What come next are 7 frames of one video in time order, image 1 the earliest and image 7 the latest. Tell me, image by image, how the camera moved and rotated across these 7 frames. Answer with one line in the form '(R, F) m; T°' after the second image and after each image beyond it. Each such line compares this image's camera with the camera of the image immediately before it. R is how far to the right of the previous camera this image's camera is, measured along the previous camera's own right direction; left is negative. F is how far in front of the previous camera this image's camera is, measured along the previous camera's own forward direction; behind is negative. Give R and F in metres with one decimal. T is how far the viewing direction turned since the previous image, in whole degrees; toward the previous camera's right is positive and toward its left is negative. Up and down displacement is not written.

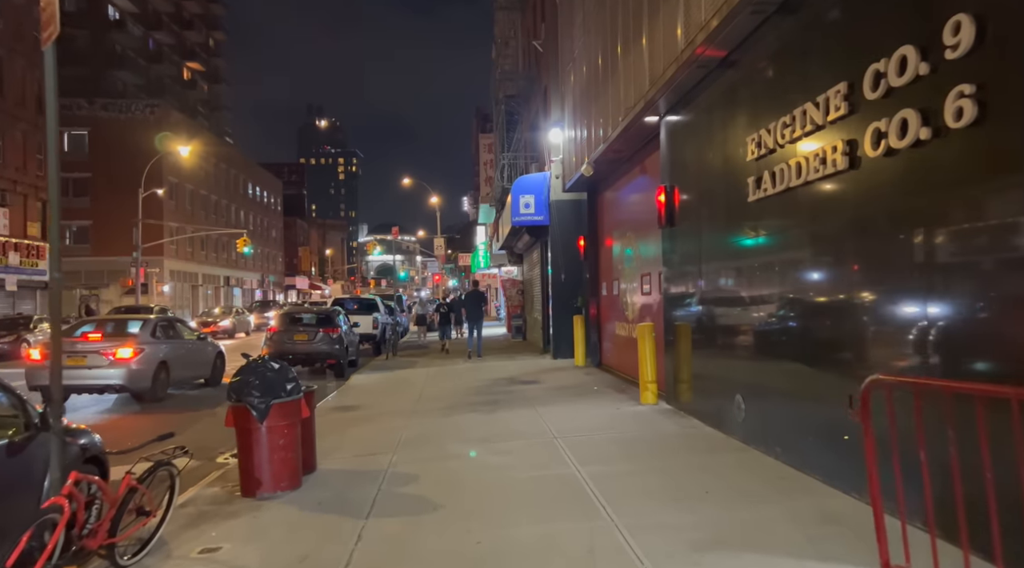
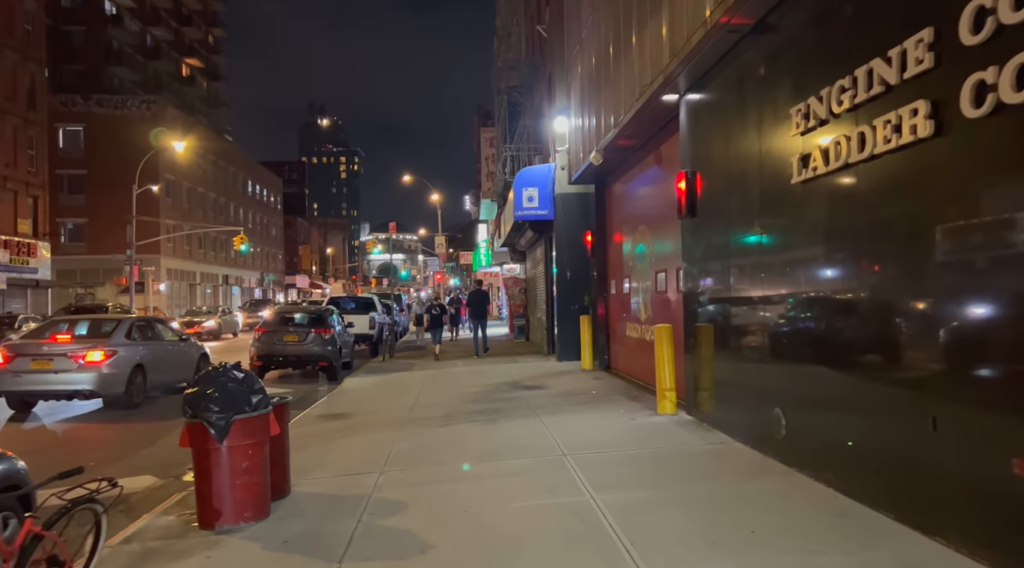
(0.0, +0.9) m; 0°
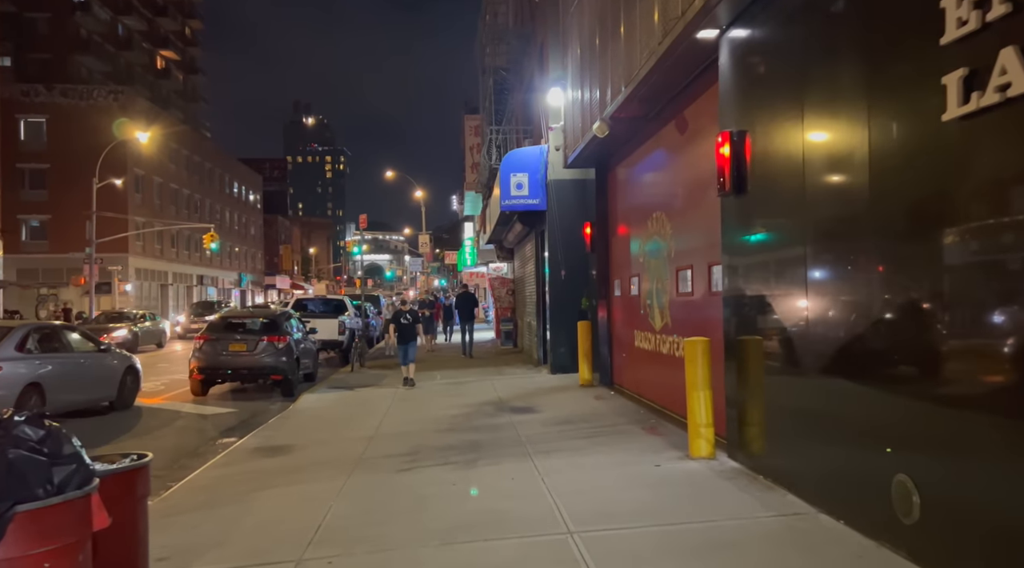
(0.0, +2.2) m; +1°
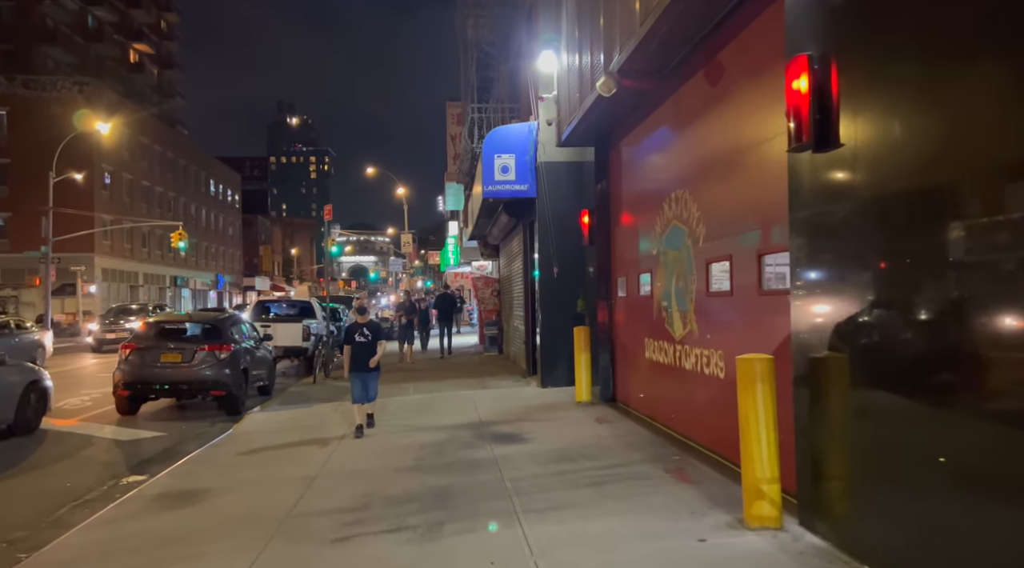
(0.0, +2.0) m; +1°
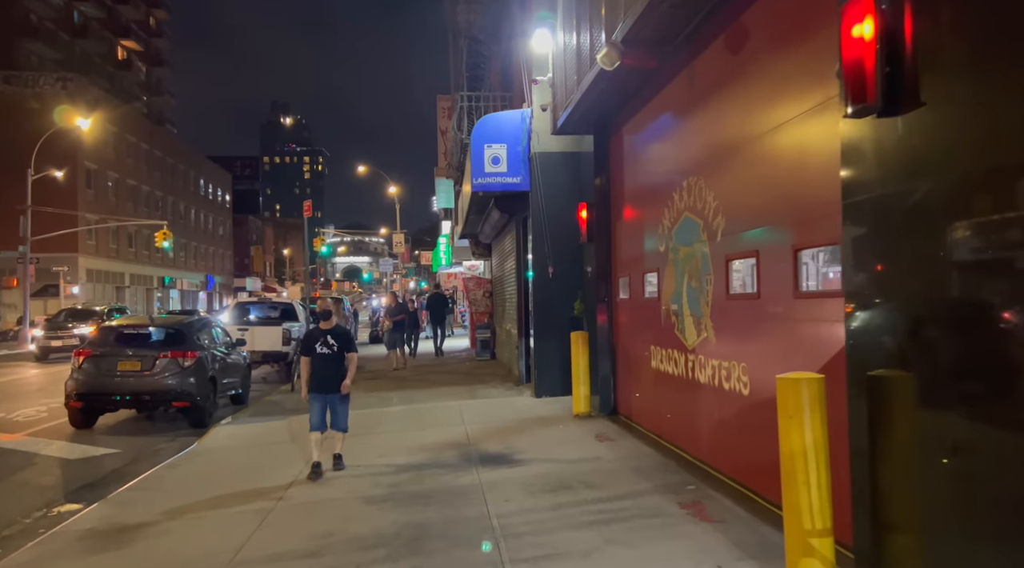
(+0.1, +0.9) m; 0°
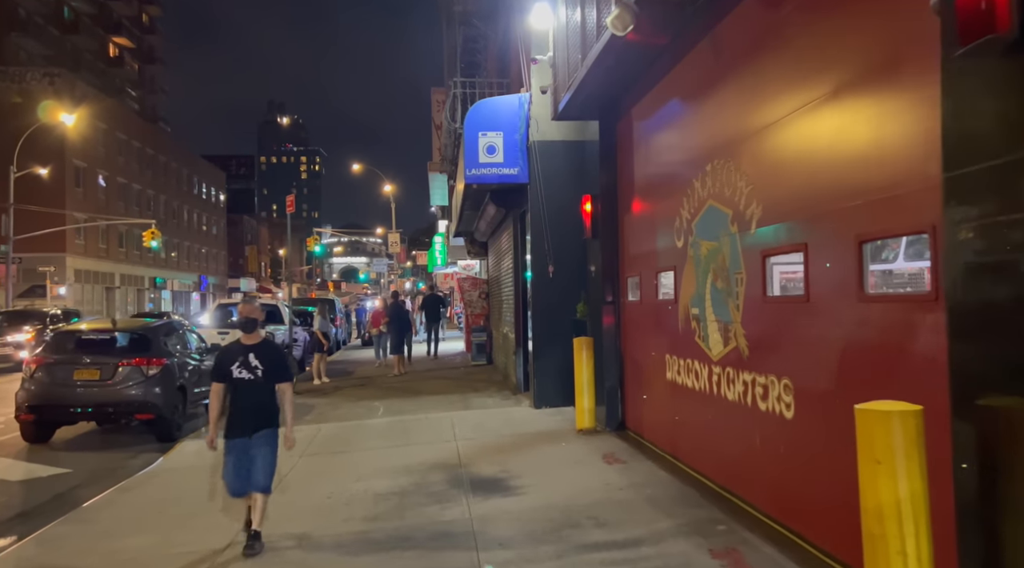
(0.0, +0.9) m; 0°
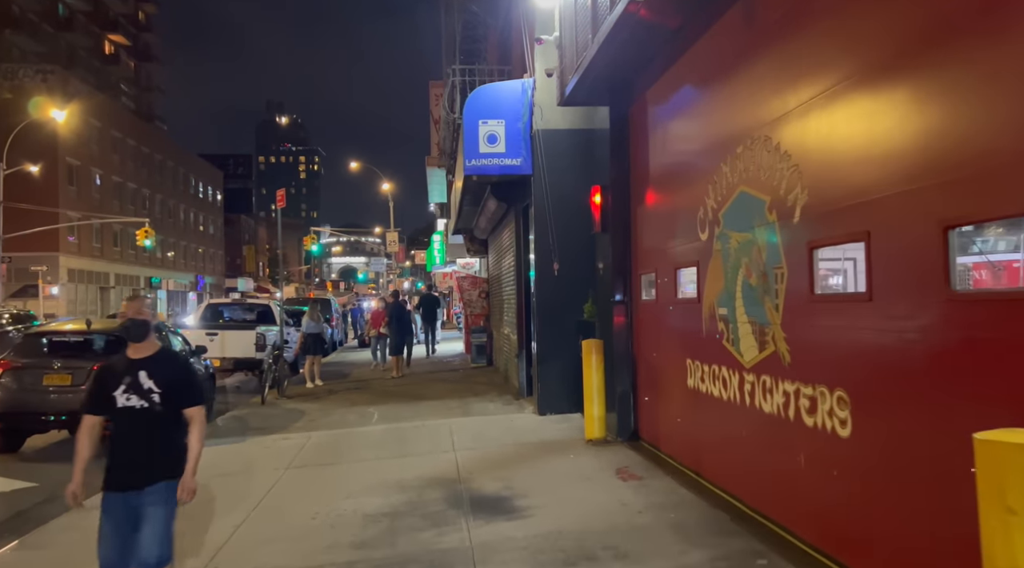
(0.0, +0.7) m; 0°
